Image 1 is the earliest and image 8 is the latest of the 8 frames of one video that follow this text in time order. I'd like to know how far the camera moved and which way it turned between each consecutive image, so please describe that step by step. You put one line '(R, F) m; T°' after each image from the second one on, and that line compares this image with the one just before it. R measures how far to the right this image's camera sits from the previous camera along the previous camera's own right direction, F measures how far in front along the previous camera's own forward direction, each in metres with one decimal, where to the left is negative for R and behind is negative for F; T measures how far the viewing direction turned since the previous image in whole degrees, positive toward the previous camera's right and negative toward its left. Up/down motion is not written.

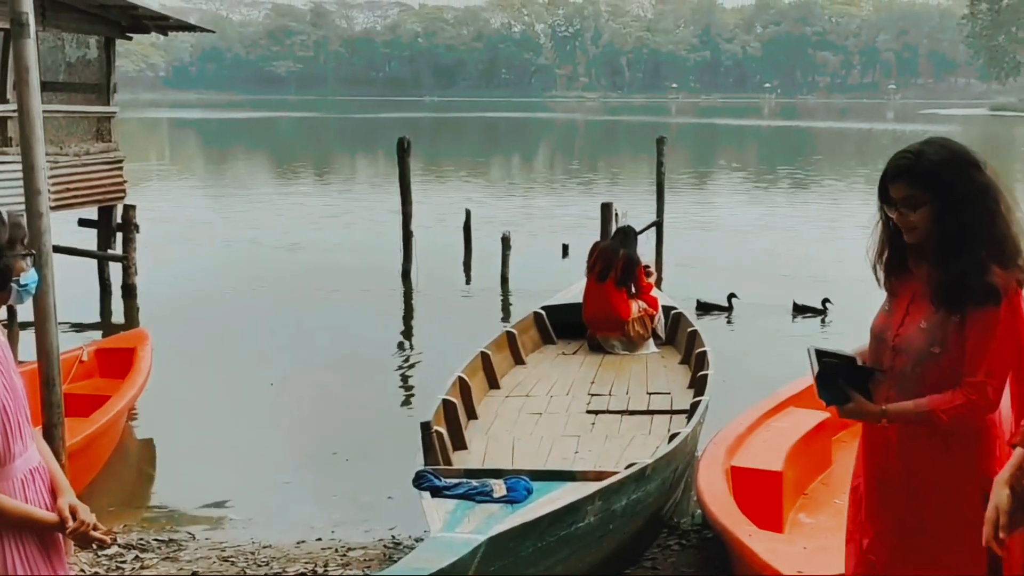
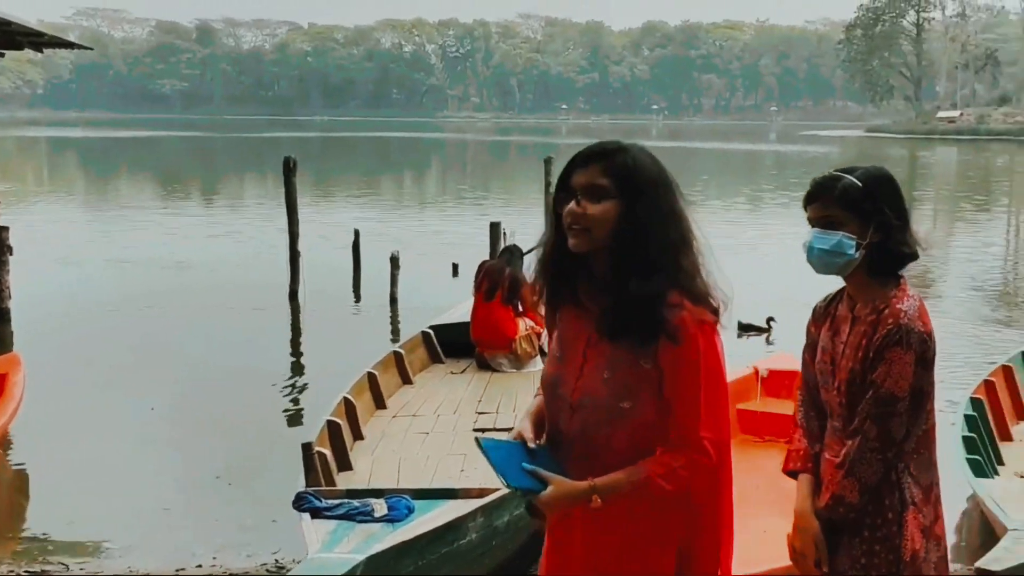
(0.0, 0.0) m; +5°
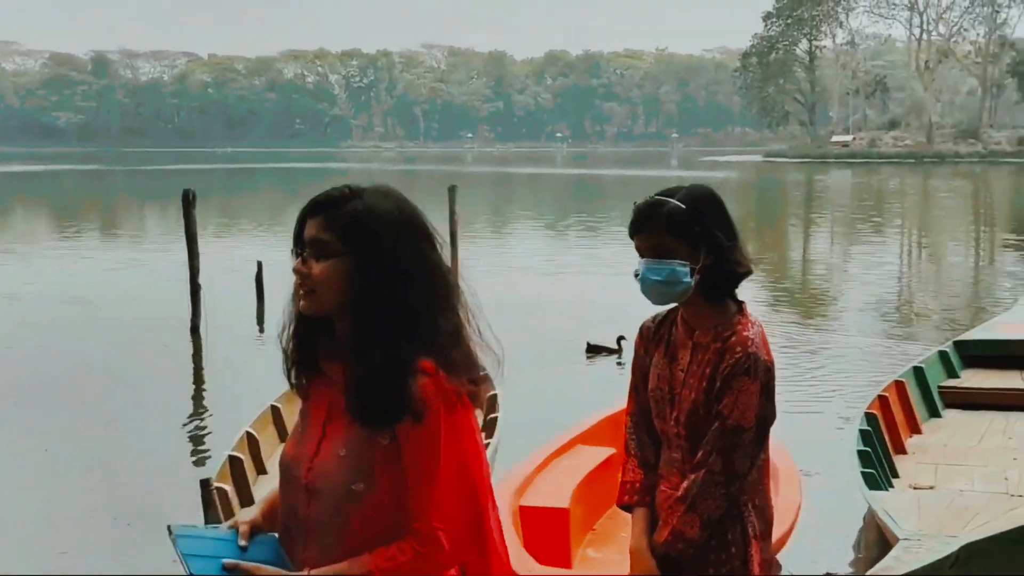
(0.0, 0.0) m; +5°
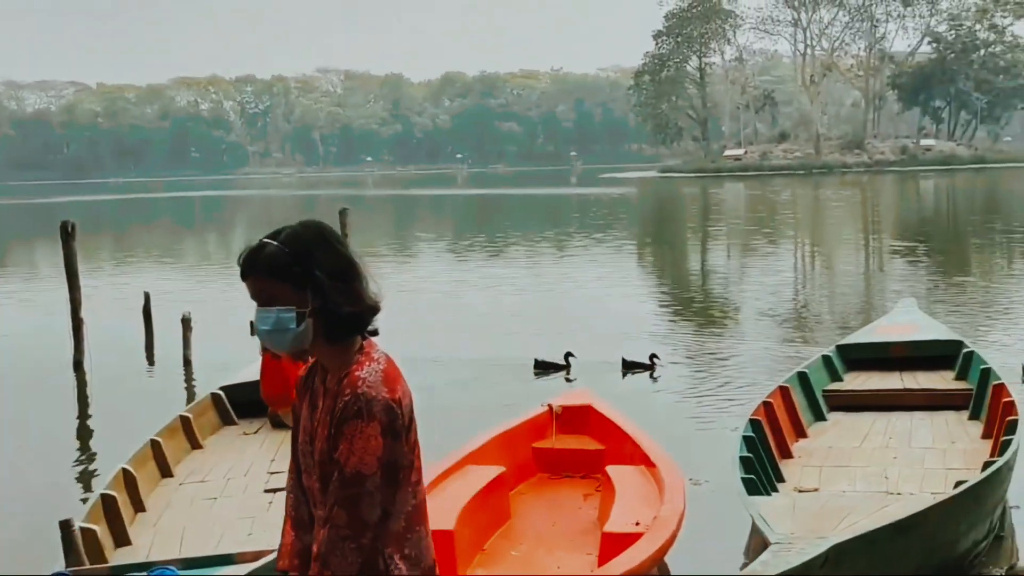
(+0.1, 0.0) m; +5°
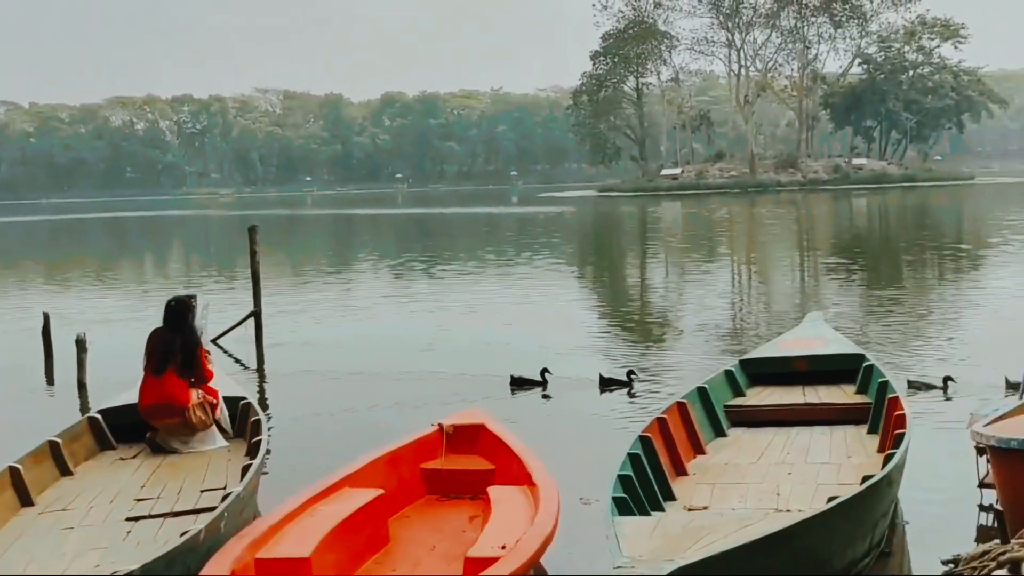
(+0.3, +0.2) m; +3°
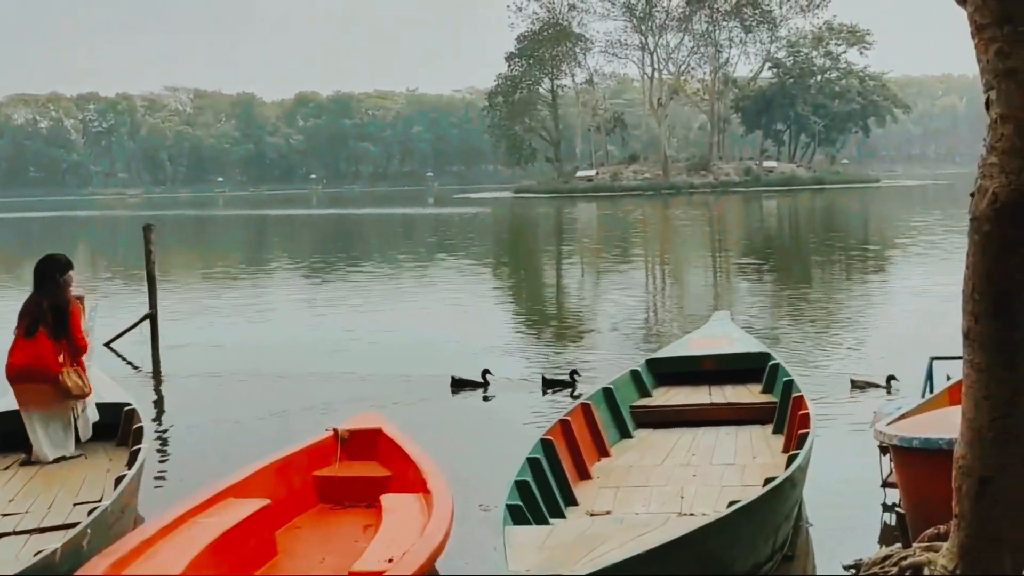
(+0.1, +0.2) m; +4°
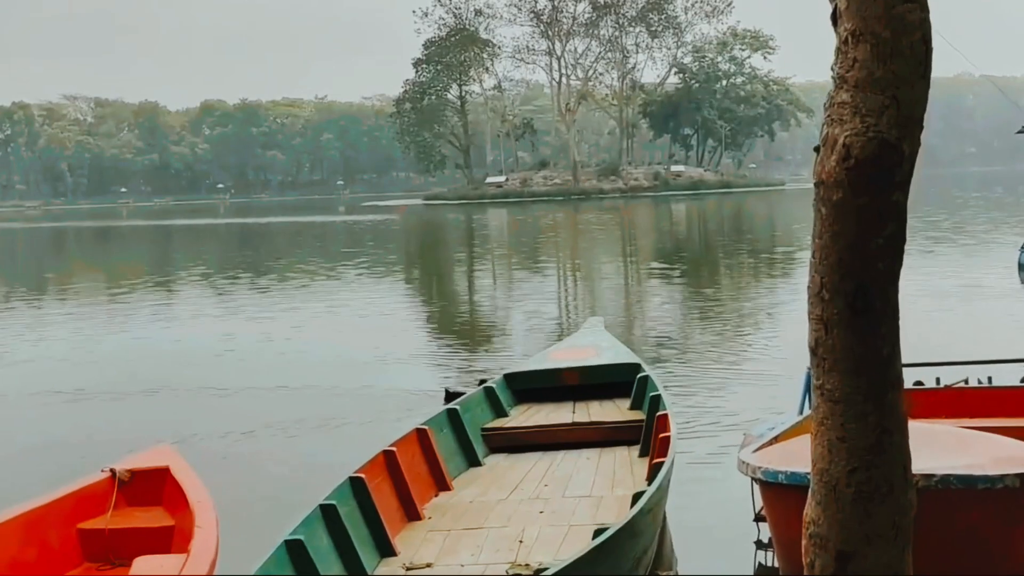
(+0.5, +1.0) m; +4°
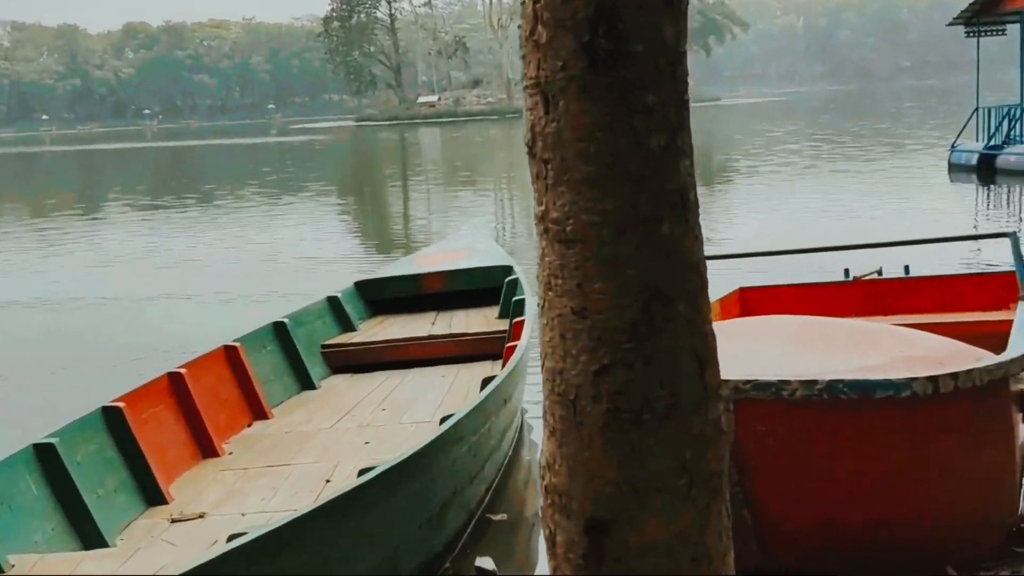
(+0.5, +1.1) m; +3°
